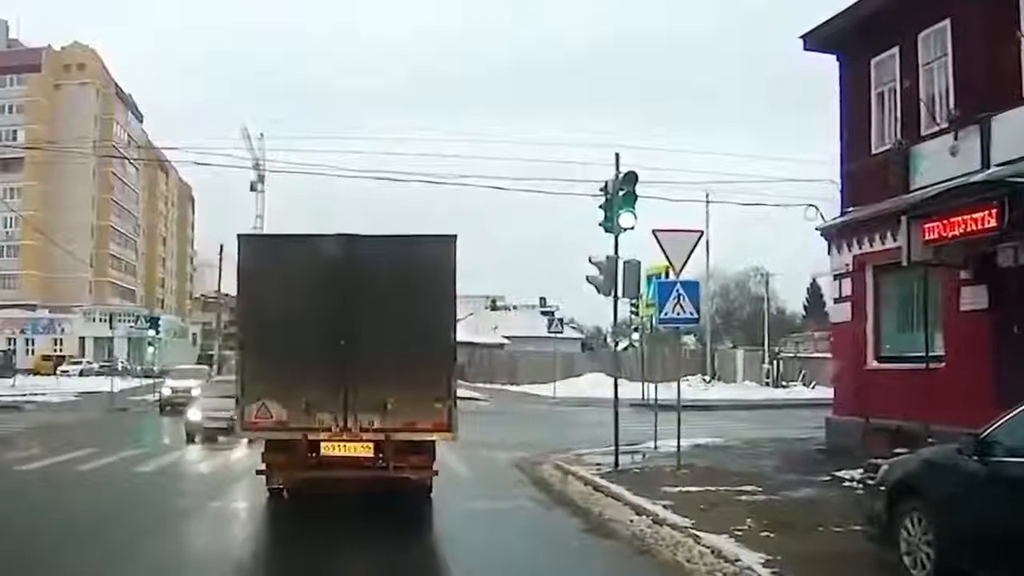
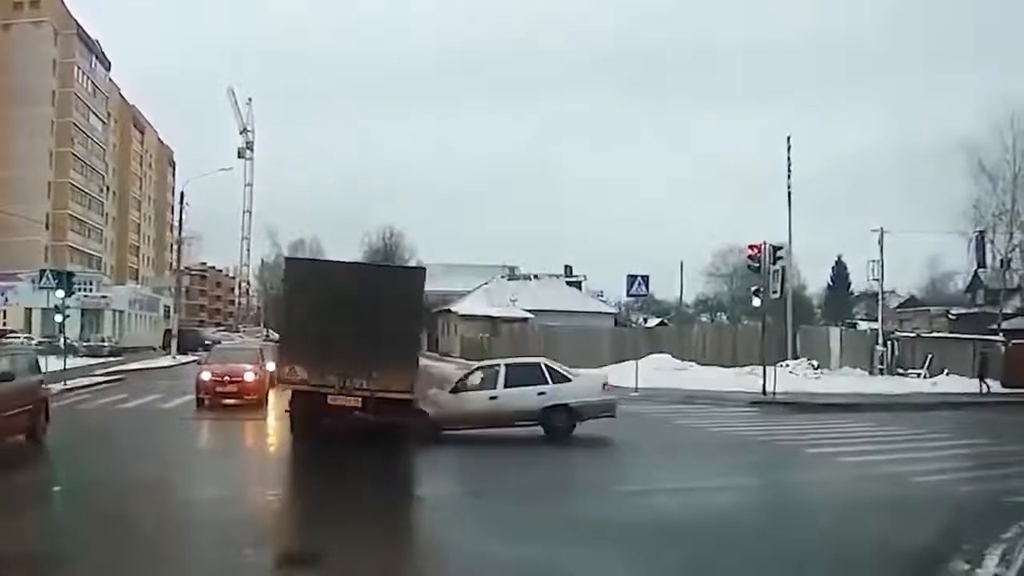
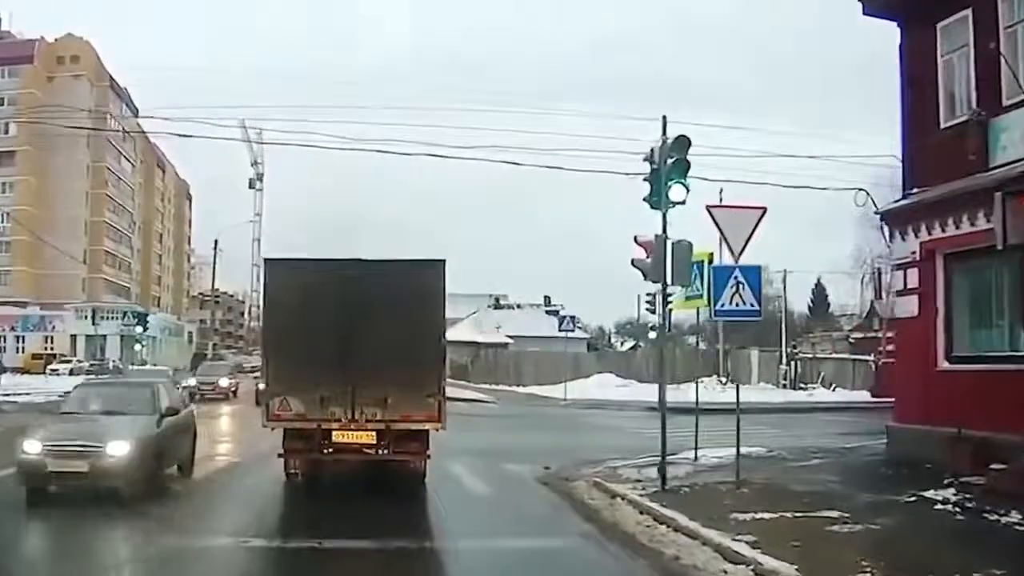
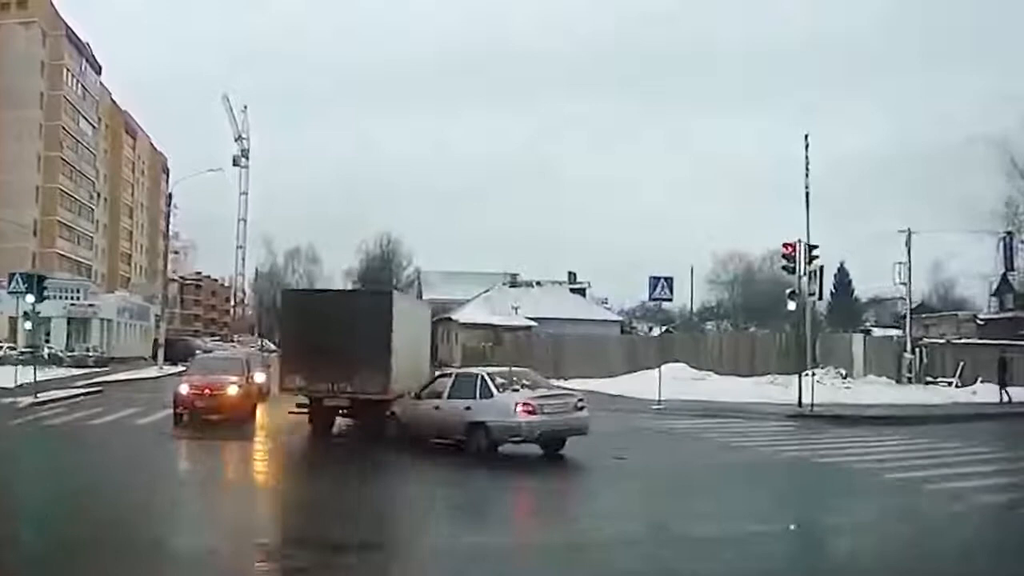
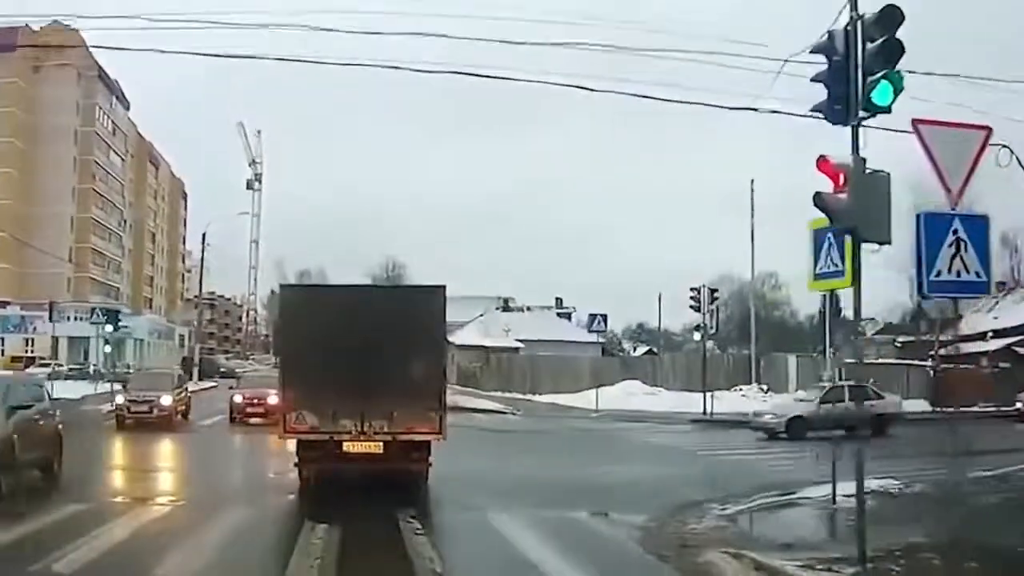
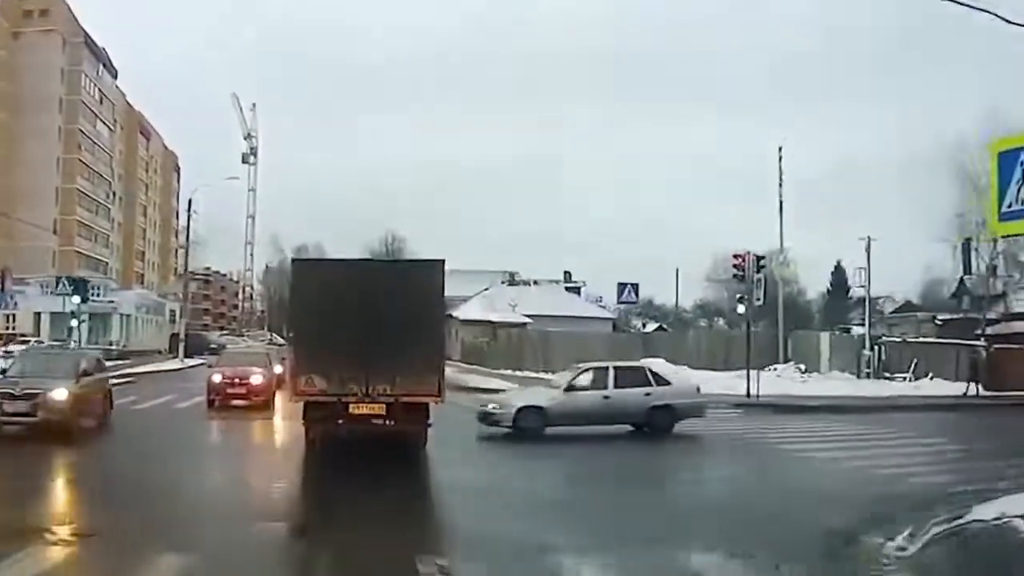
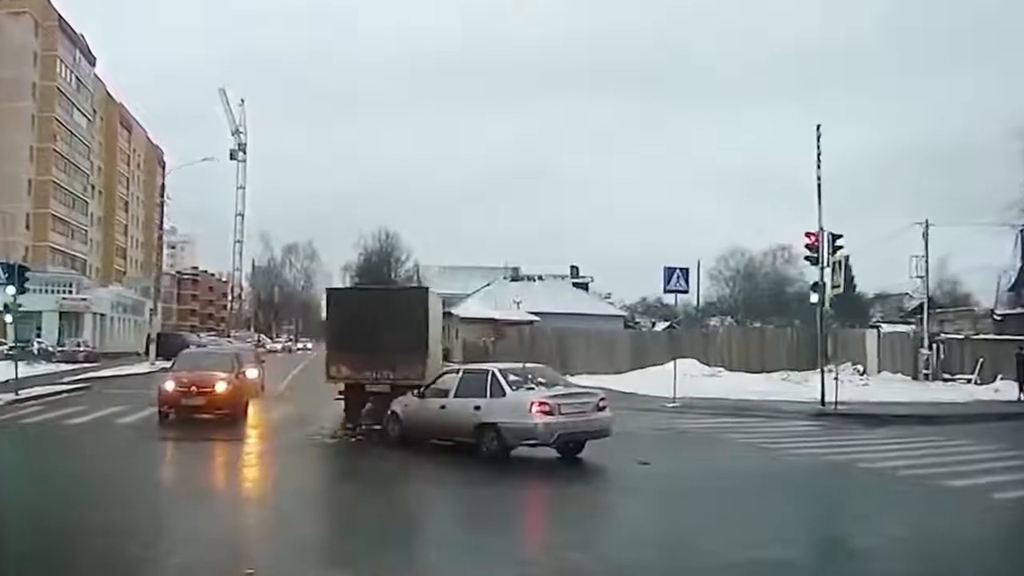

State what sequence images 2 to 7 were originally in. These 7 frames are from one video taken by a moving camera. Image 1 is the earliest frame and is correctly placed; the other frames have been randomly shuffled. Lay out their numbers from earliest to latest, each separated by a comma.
3, 5, 6, 2, 4, 7
